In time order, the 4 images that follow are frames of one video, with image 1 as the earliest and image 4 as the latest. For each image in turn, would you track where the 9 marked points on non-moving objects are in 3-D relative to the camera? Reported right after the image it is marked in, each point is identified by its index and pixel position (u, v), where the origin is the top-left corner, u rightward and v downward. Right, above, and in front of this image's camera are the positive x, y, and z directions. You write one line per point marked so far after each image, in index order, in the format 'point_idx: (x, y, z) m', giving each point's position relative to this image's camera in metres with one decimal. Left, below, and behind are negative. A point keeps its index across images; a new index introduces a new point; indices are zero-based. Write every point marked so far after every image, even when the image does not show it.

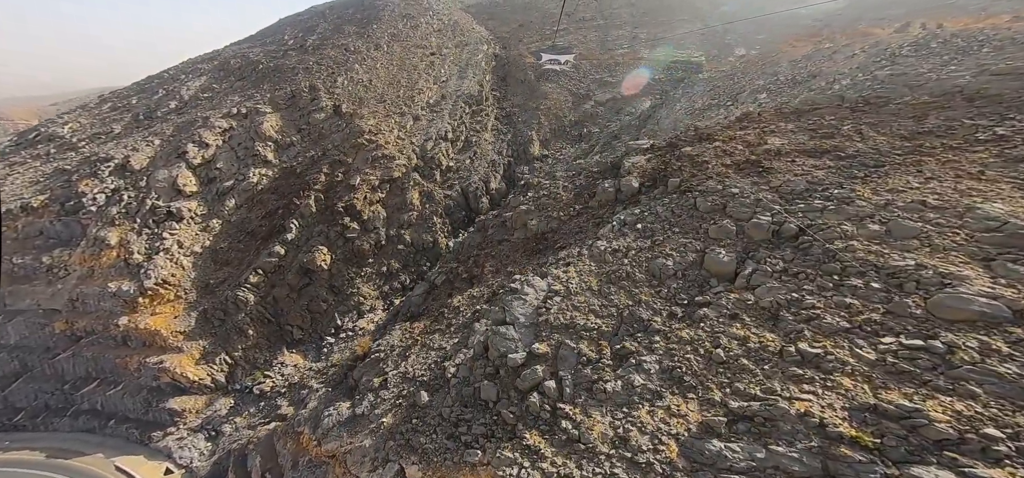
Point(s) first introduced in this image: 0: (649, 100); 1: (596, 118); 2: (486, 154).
0: (+5.0, +5.2, +16.8) m
1: (+3.0, +4.5, +16.6) m
2: (-0.9, +3.1, +15.8) m
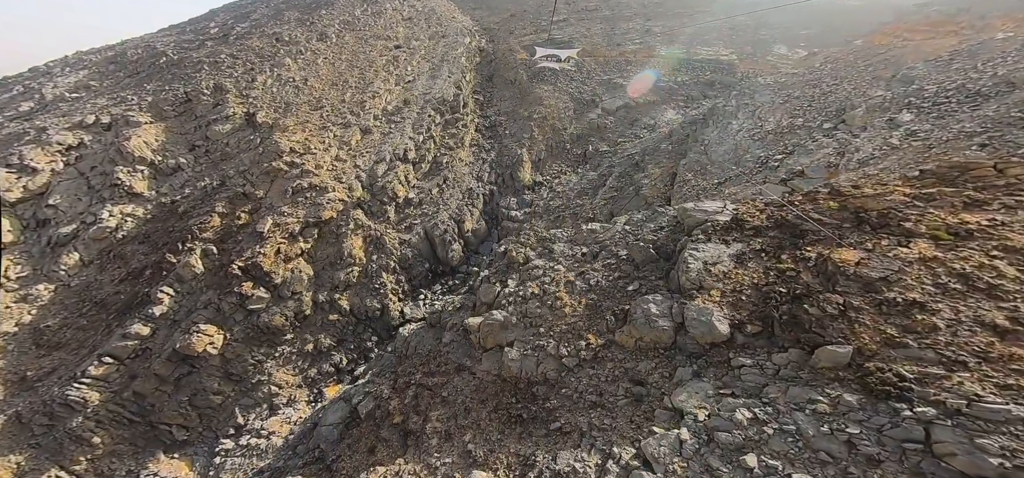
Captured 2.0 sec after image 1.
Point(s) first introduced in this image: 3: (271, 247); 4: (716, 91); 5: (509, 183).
0: (+4.5, +3.6, +12.6) m
1: (+2.6, +3.0, +12.4) m
2: (-1.3, +1.6, +11.6) m
3: (-5.1, -0.1, +9.5) m
4: (+5.9, +4.3, +13.0) m
5: (0.0, +1.5, +11.7) m
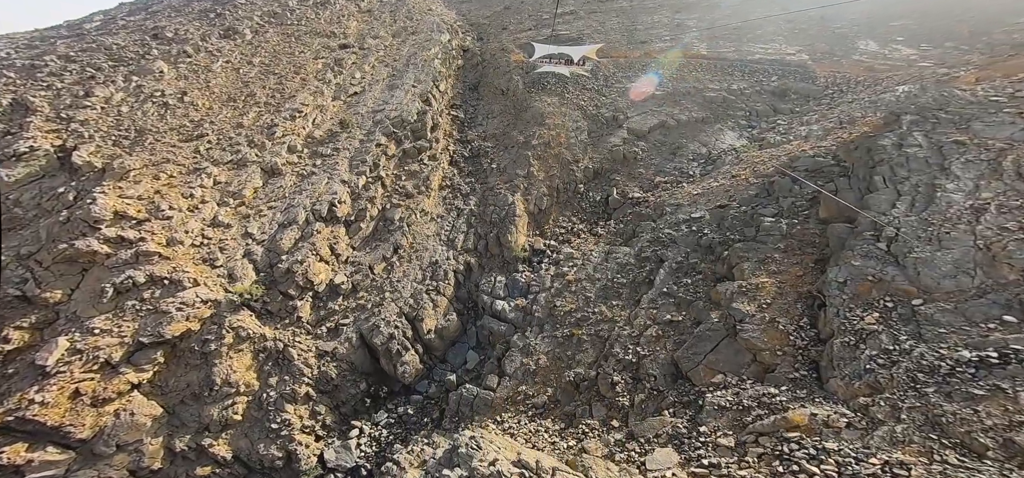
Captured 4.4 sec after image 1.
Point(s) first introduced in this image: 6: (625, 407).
0: (+4.3, +1.9, +8.4) m
1: (+2.3, +1.3, +8.3) m
2: (-1.6, -0.1, +7.5) m
3: (-5.4, -1.8, +5.4) m
4: (+5.6, +2.6, +8.8) m
5: (-0.3, -0.2, +7.6) m
6: (+1.2, -1.7, +4.6) m
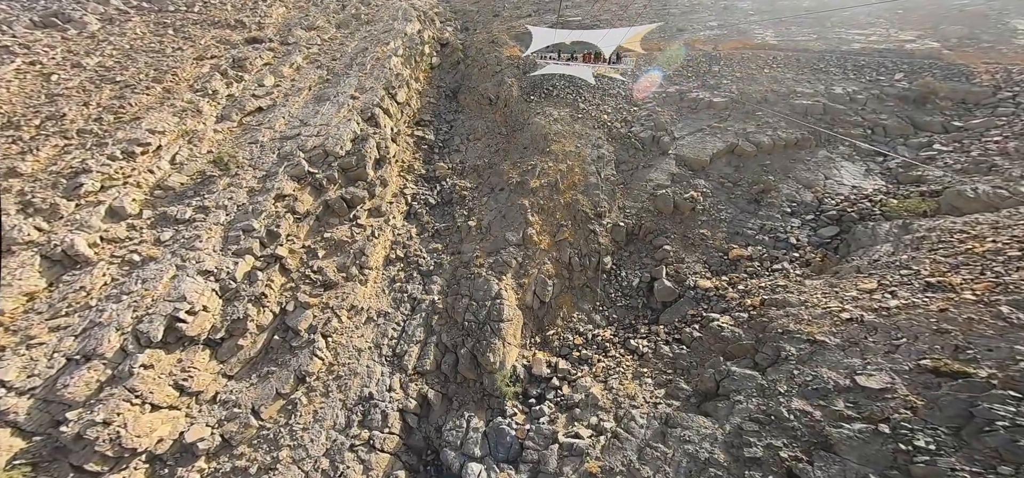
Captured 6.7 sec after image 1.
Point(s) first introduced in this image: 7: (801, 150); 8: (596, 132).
0: (+4.1, +0.8, +5.3) m
1: (+2.2, +0.2, +5.2) m
2: (-1.8, -1.3, +4.6) m
3: (-5.6, -2.9, +2.6) m
4: (+5.5, +1.5, +5.6) m
5: (-0.5, -1.3, +4.6) m
6: (+0.9, -2.9, +1.6) m
7: (+3.6, +1.1, +5.6) m
8: (+1.2, +1.4, +6.2) m
